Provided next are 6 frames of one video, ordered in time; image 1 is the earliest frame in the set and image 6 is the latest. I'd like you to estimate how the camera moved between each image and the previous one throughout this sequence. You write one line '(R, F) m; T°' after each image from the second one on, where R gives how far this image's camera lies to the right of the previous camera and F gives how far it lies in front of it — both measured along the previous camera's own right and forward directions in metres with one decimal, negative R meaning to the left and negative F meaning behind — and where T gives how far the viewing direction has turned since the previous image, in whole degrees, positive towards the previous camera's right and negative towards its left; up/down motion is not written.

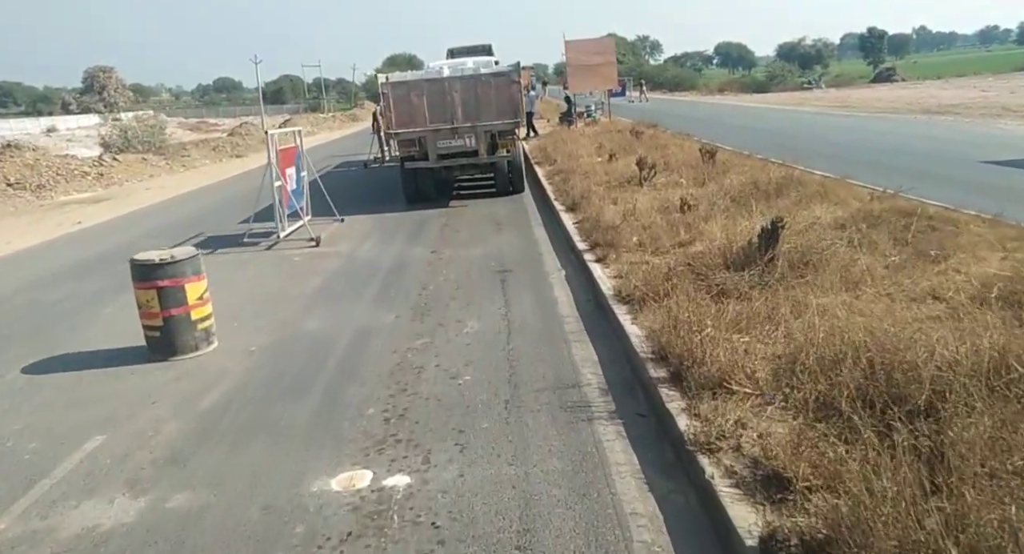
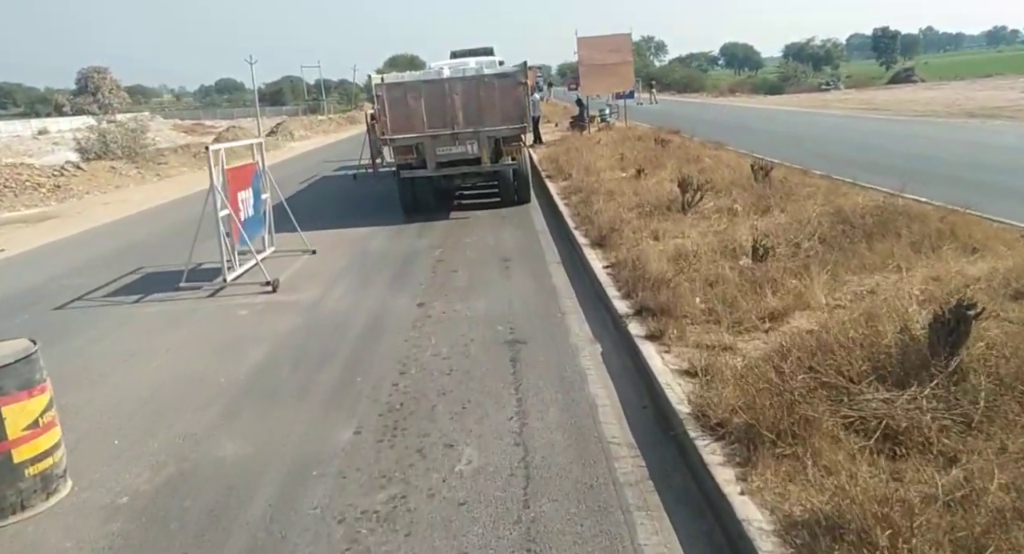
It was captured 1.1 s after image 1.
(-0.1, +2.7) m; 0°
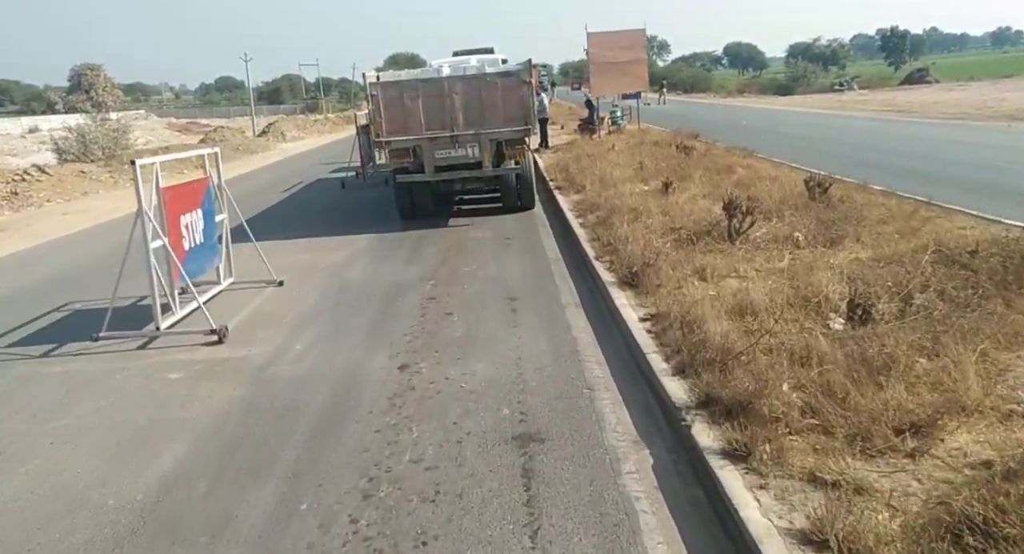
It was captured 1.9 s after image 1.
(-0.1, +2.0) m; 0°
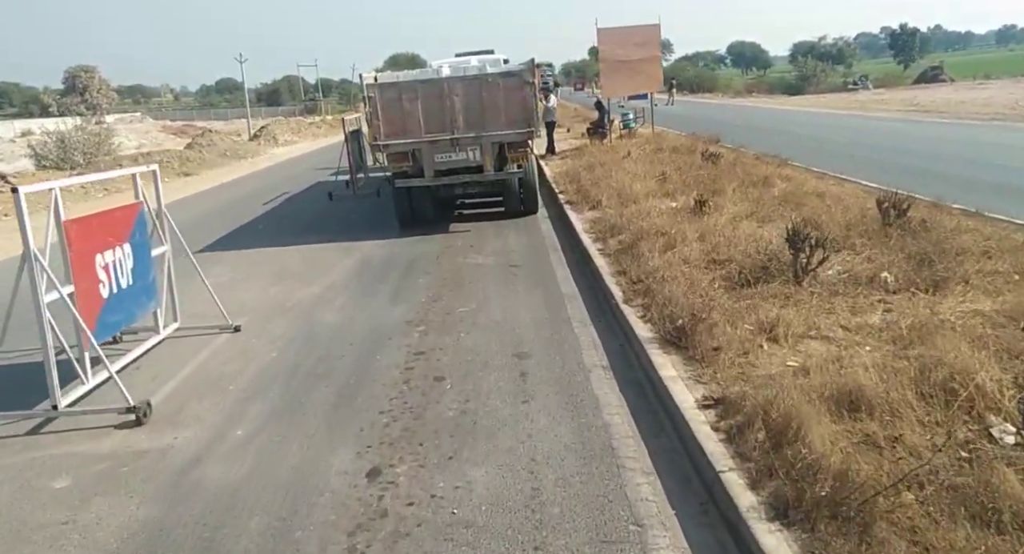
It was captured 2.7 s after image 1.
(-0.1, +1.8) m; 0°
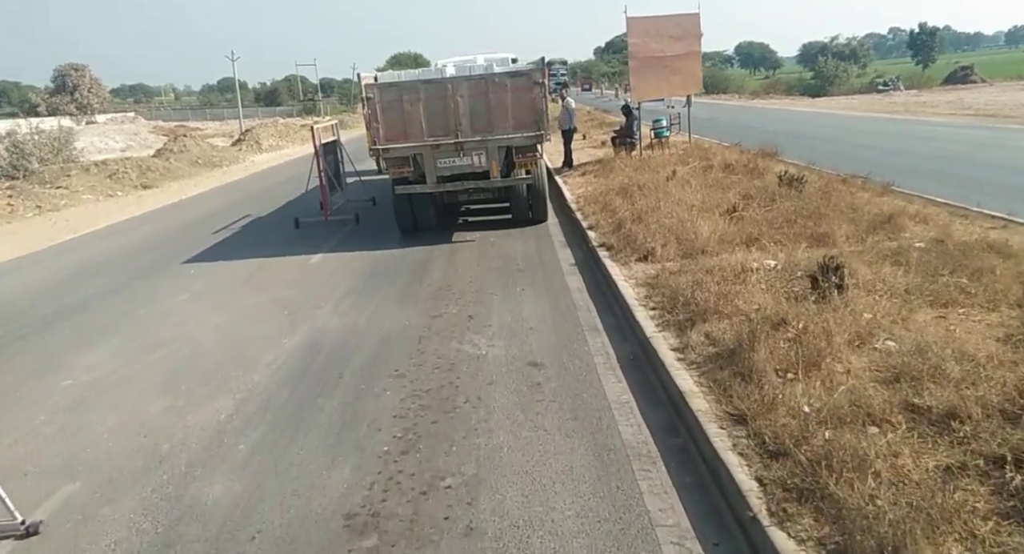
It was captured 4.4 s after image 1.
(-0.1, +3.8) m; 0°
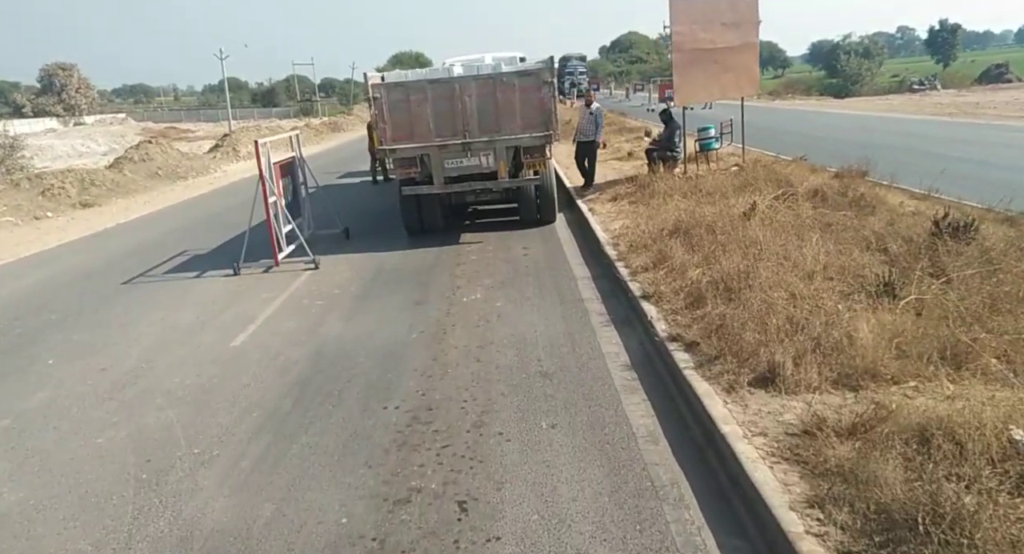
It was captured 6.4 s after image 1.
(-0.1, +3.9) m; 0°
